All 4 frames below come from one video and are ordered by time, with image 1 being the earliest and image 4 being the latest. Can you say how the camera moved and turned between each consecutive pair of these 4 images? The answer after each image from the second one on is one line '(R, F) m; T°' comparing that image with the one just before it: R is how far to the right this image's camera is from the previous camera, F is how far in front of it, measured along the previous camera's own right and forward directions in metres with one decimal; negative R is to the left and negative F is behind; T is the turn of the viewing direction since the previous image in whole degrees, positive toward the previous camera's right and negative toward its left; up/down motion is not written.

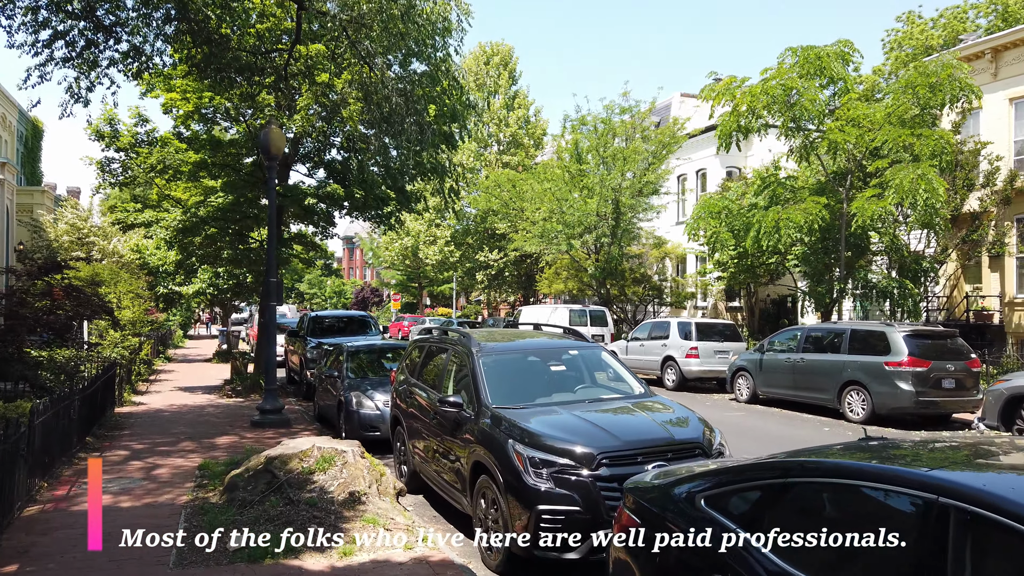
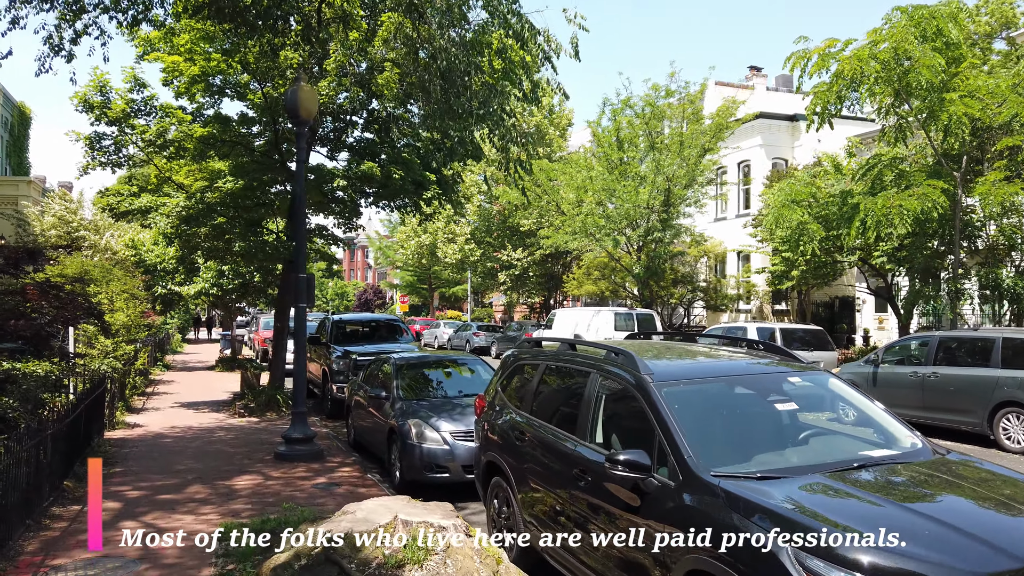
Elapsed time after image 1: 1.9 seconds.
(-1.2, +2.4) m; 0°
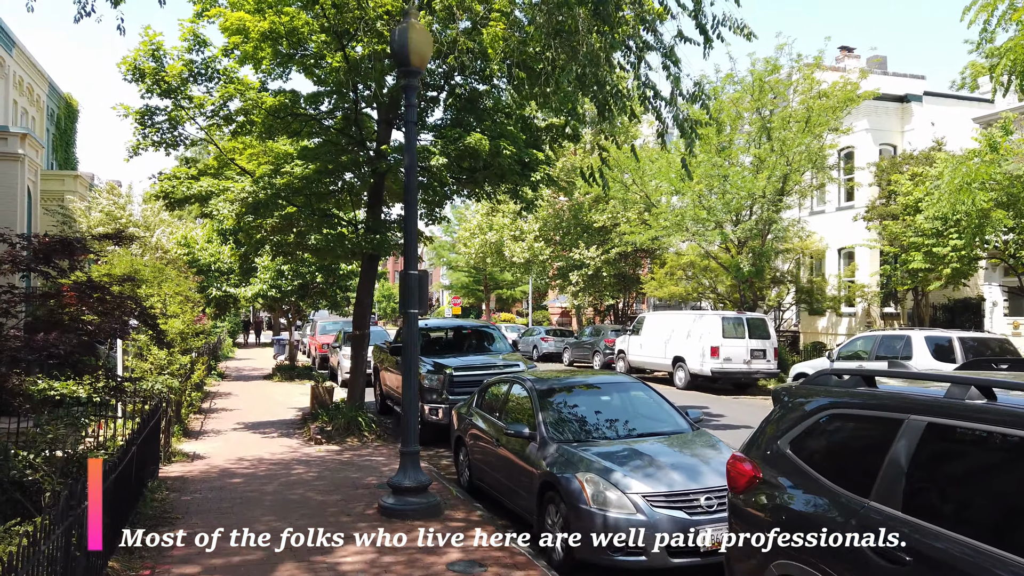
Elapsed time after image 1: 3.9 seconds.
(-1.4, +2.4) m; -3°
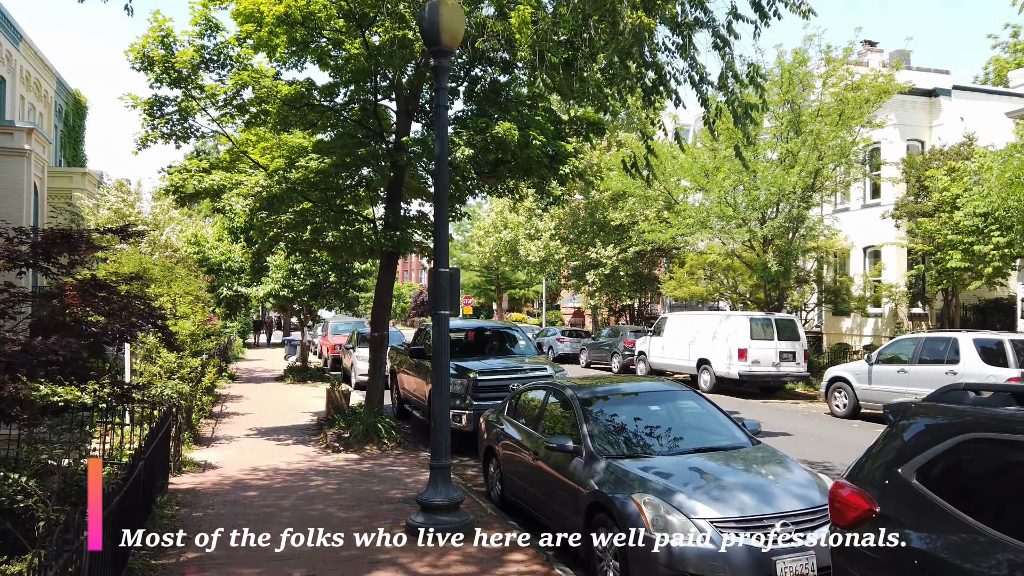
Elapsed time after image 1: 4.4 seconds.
(-0.3, +0.6) m; -1°
